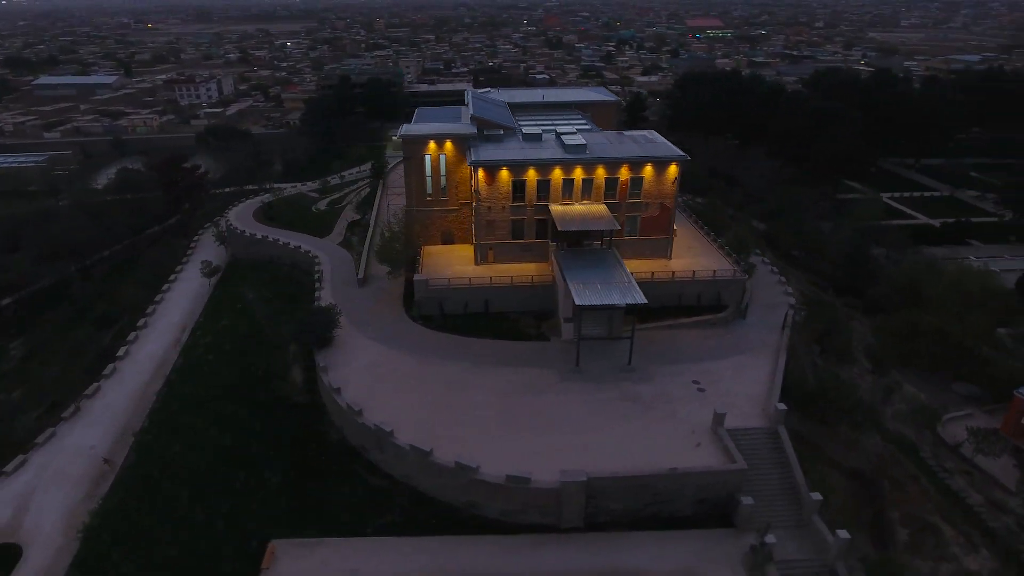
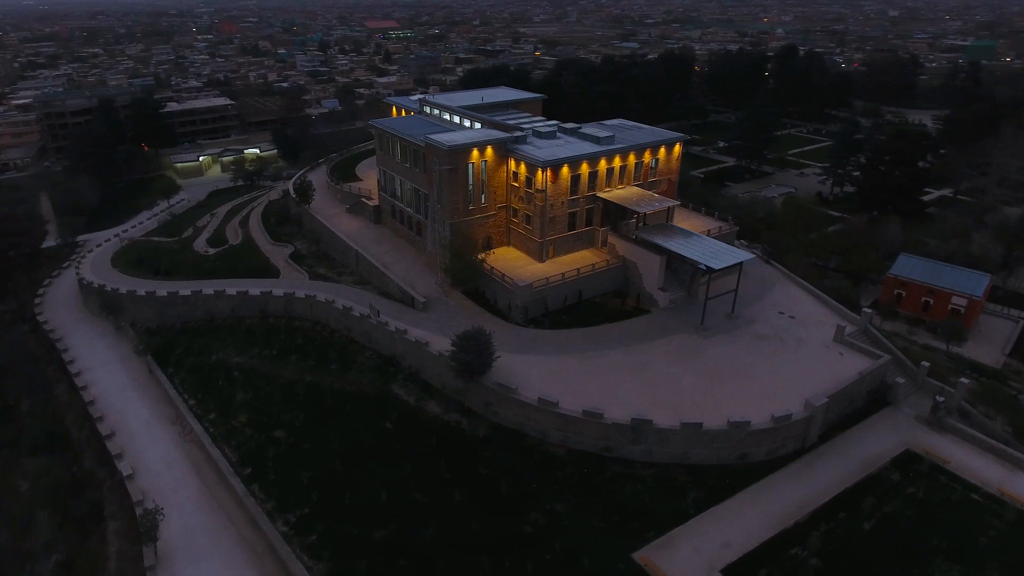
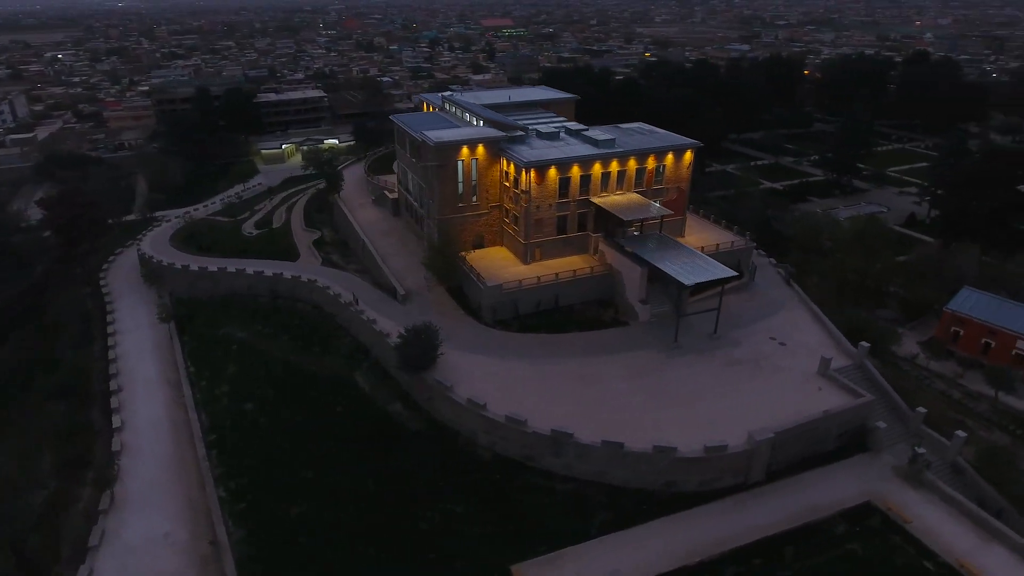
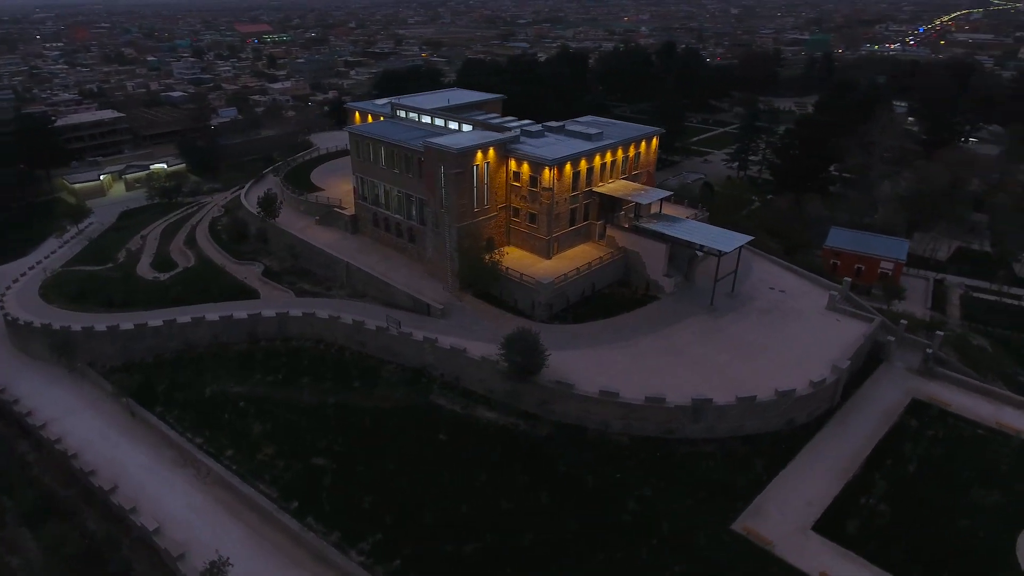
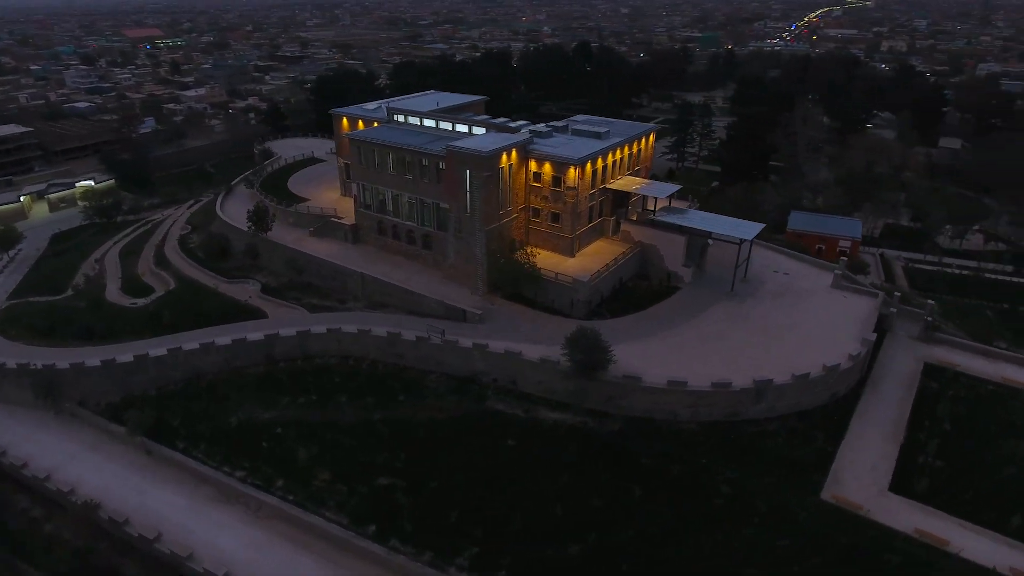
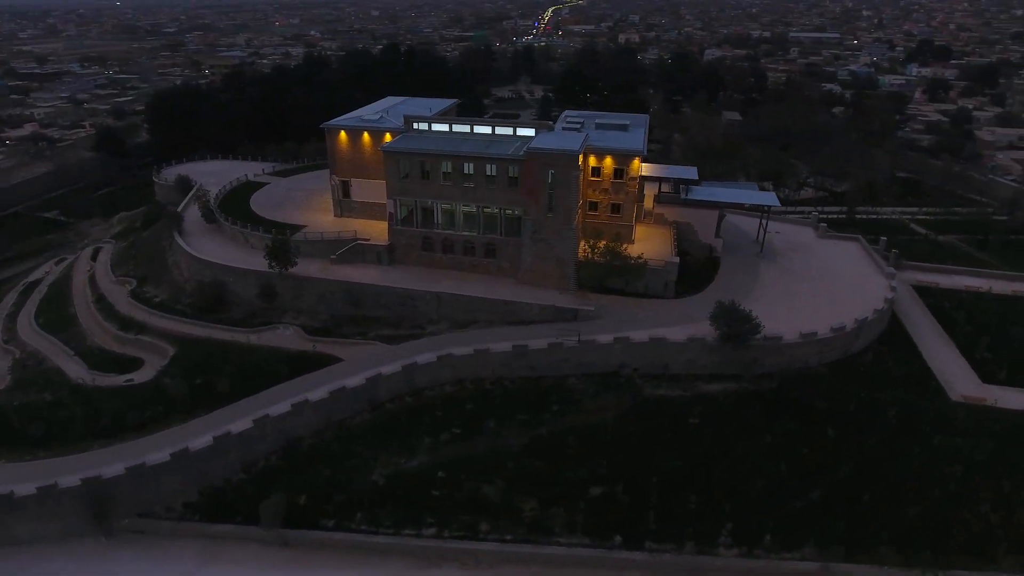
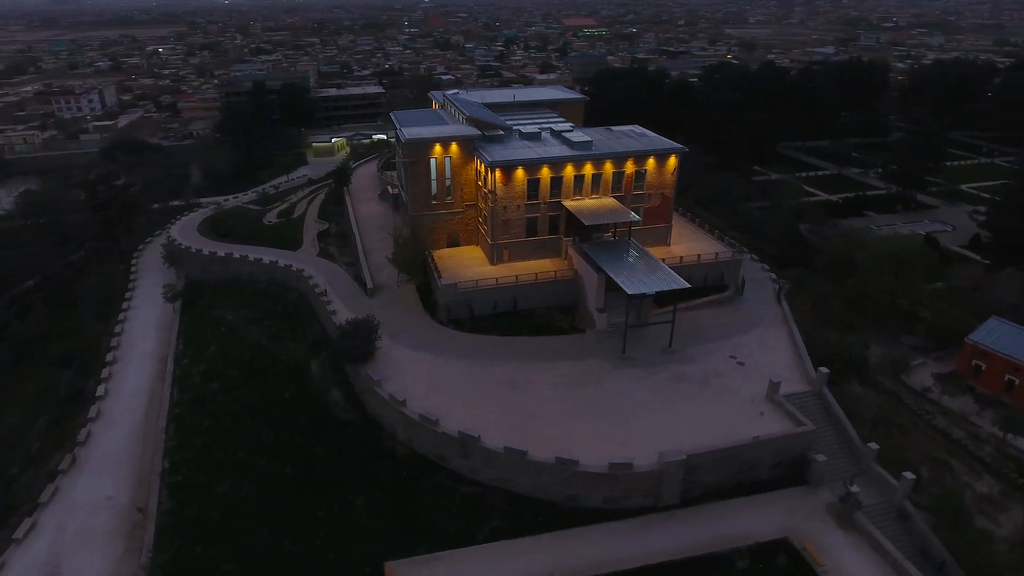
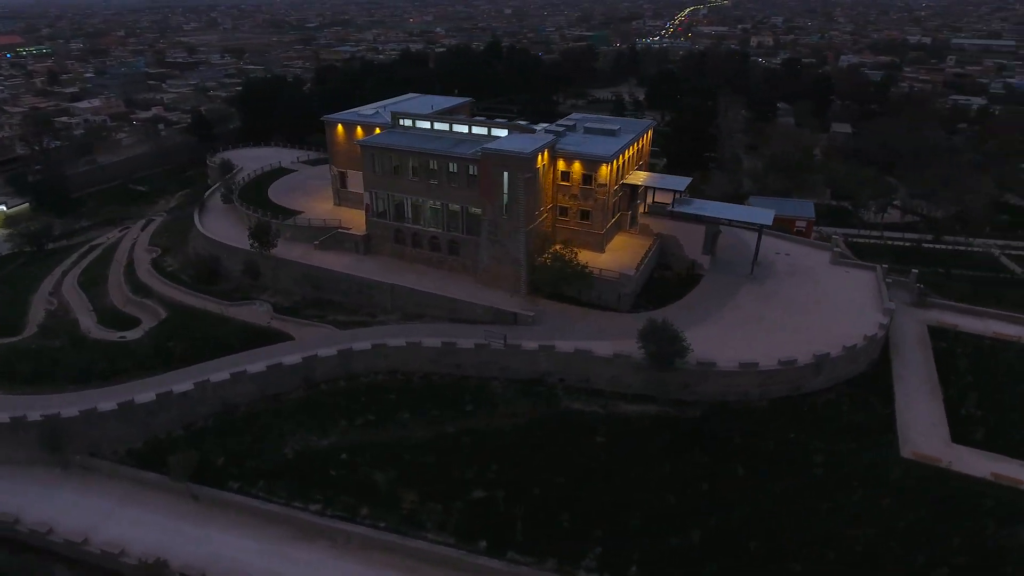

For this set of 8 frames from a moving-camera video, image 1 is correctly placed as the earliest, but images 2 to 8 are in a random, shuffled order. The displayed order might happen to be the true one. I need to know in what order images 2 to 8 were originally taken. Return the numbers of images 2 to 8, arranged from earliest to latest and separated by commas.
7, 3, 2, 4, 5, 8, 6
